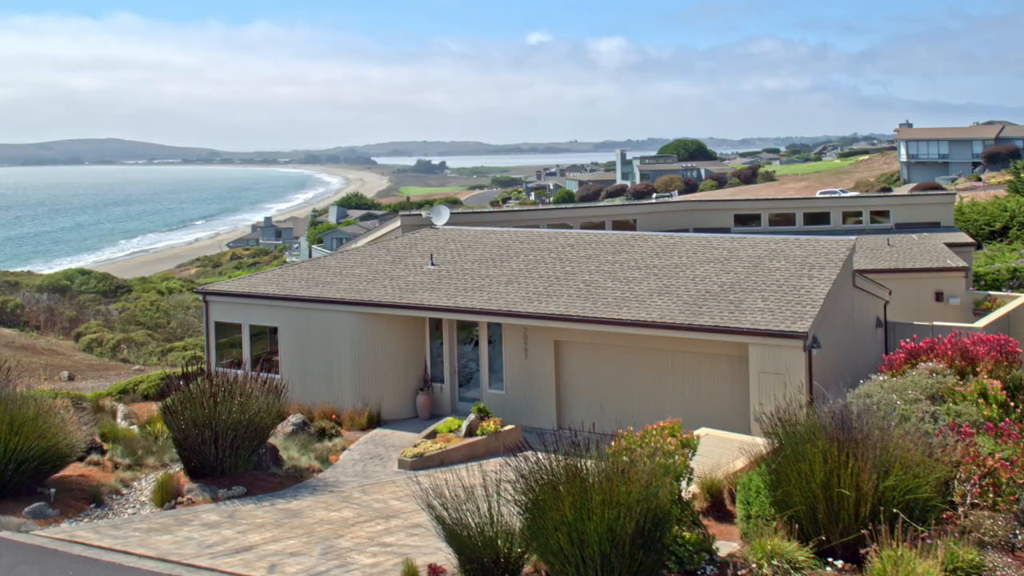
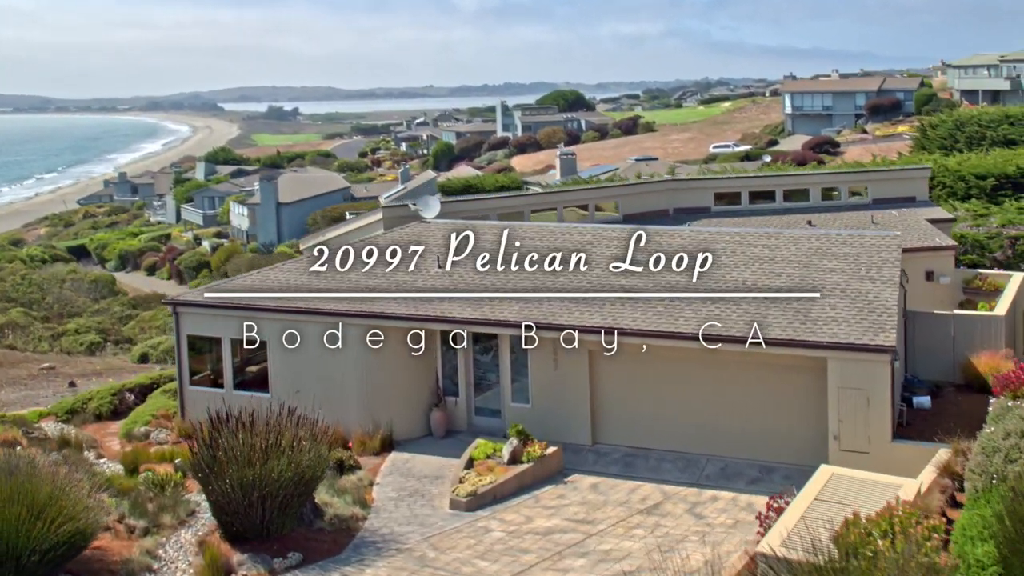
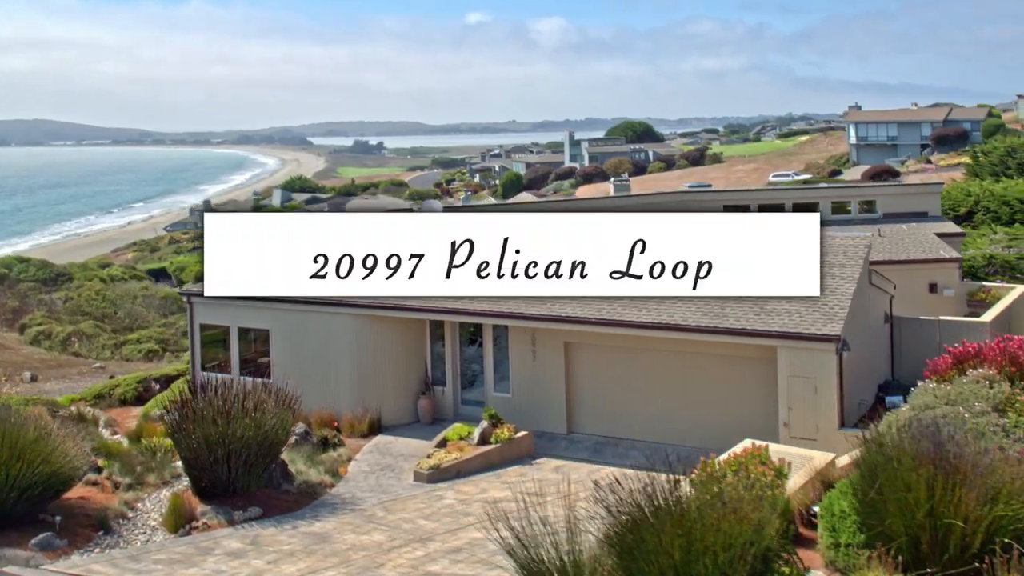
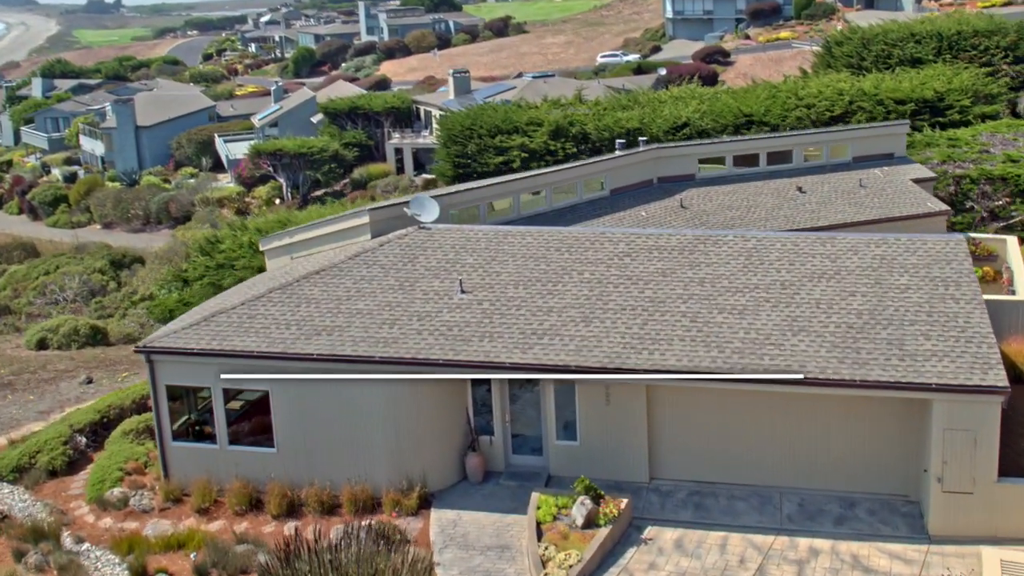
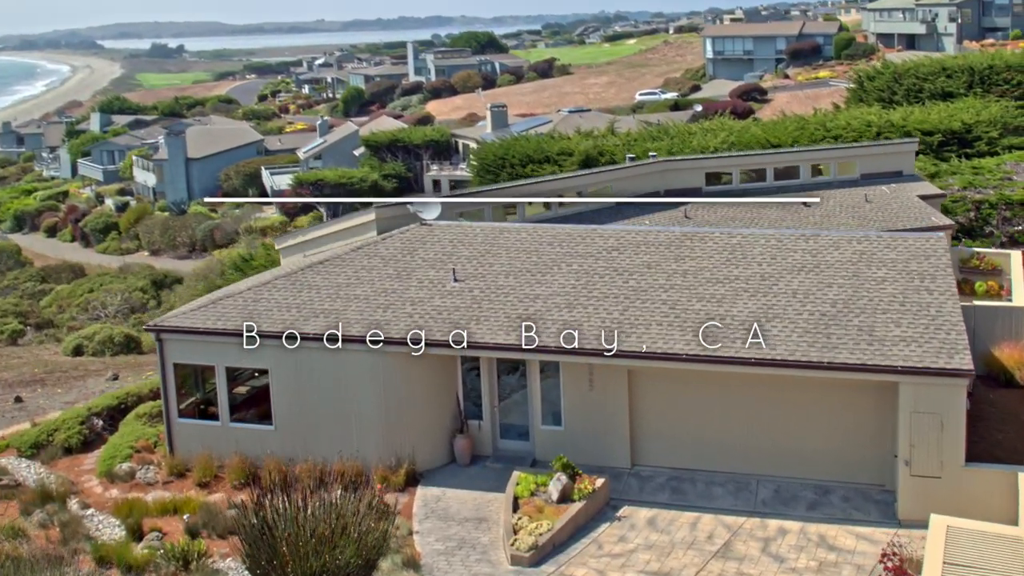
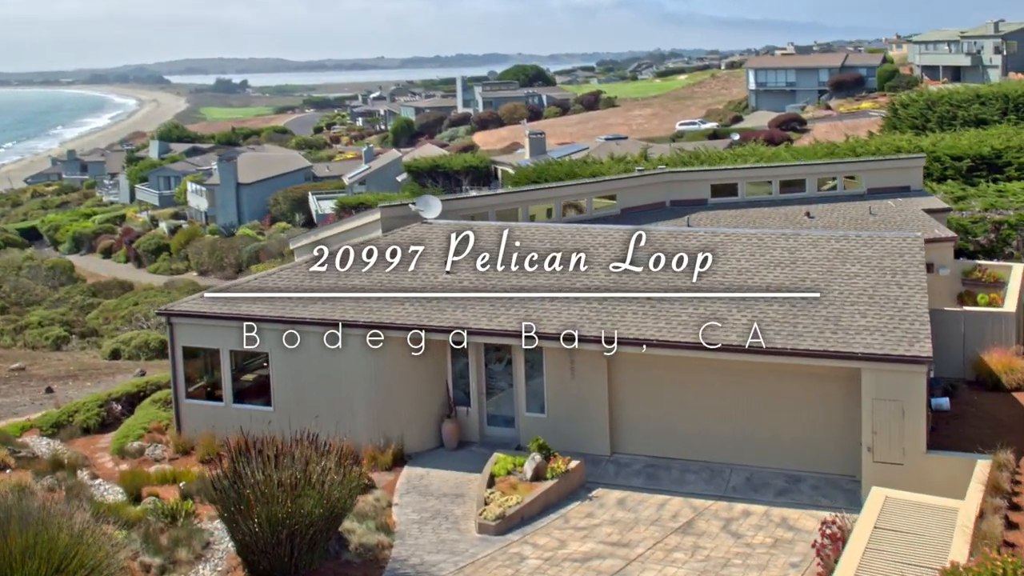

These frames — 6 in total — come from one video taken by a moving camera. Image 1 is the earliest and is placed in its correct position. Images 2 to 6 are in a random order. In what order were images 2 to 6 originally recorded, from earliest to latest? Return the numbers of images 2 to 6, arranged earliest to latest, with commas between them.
3, 2, 6, 5, 4
